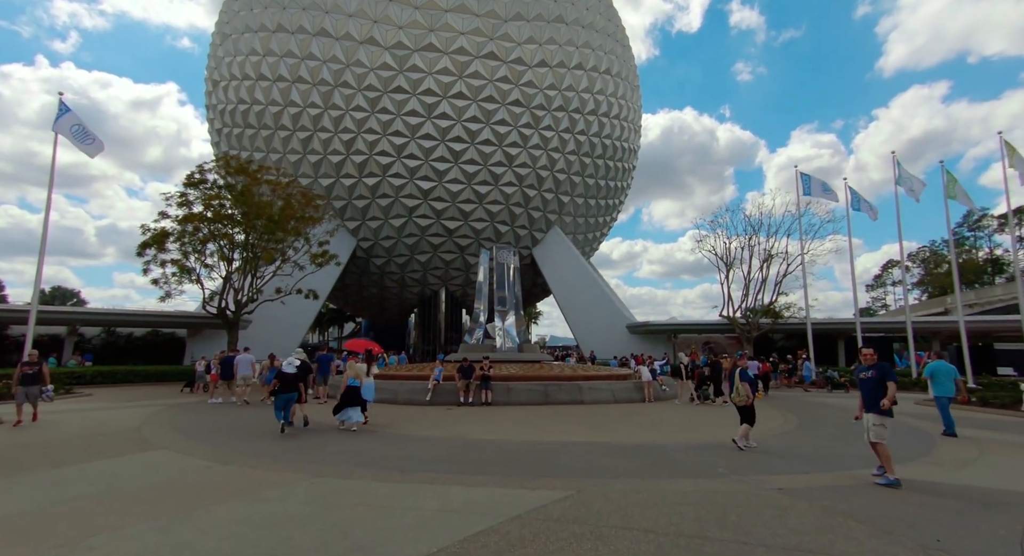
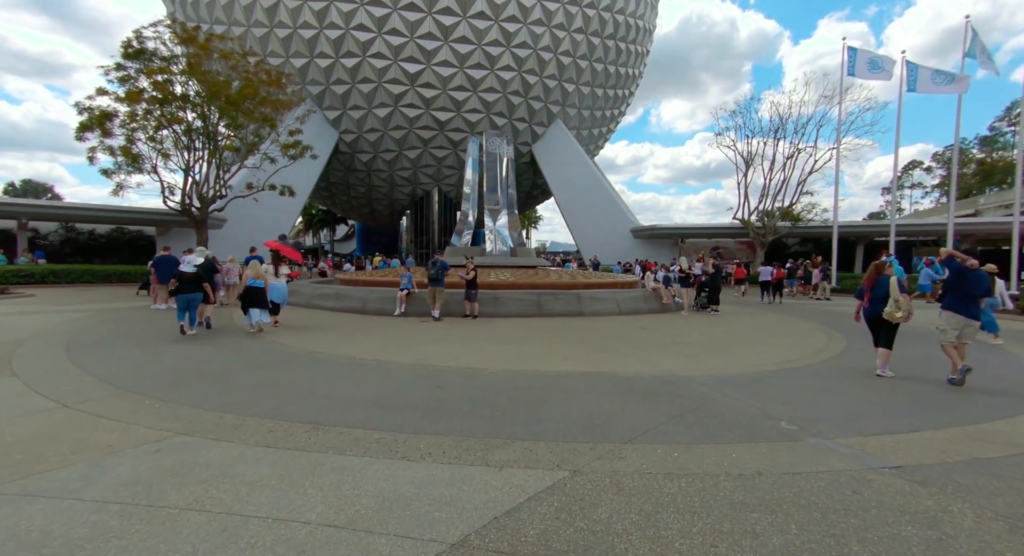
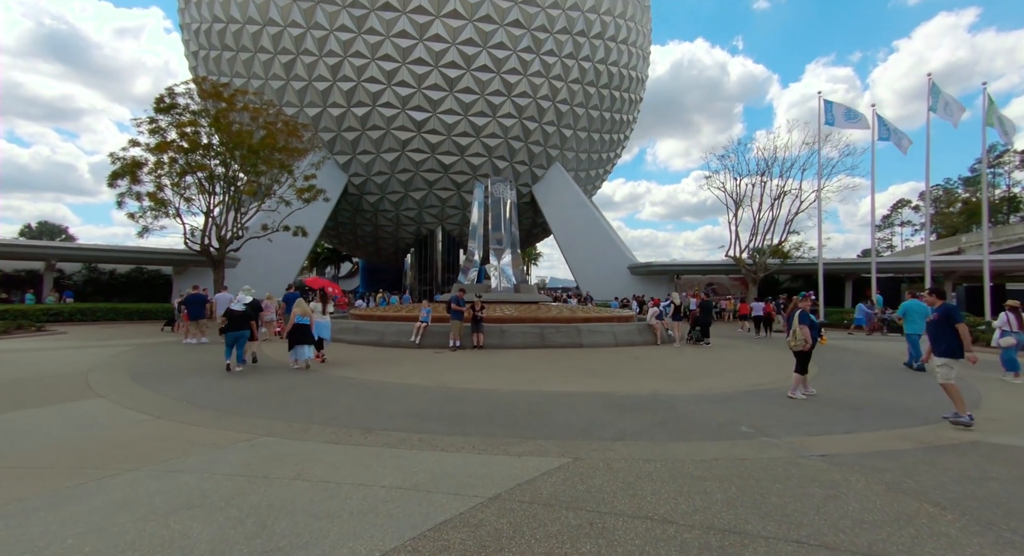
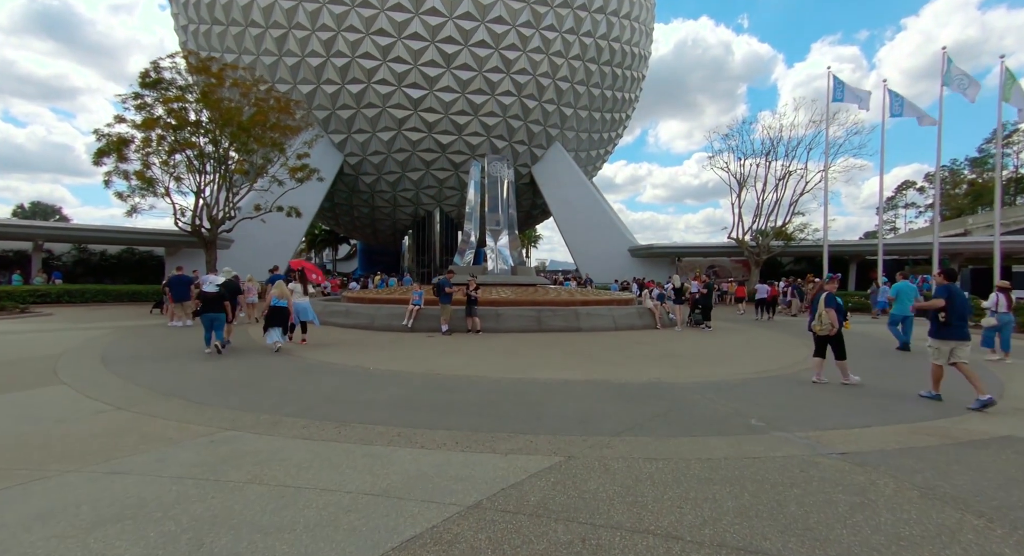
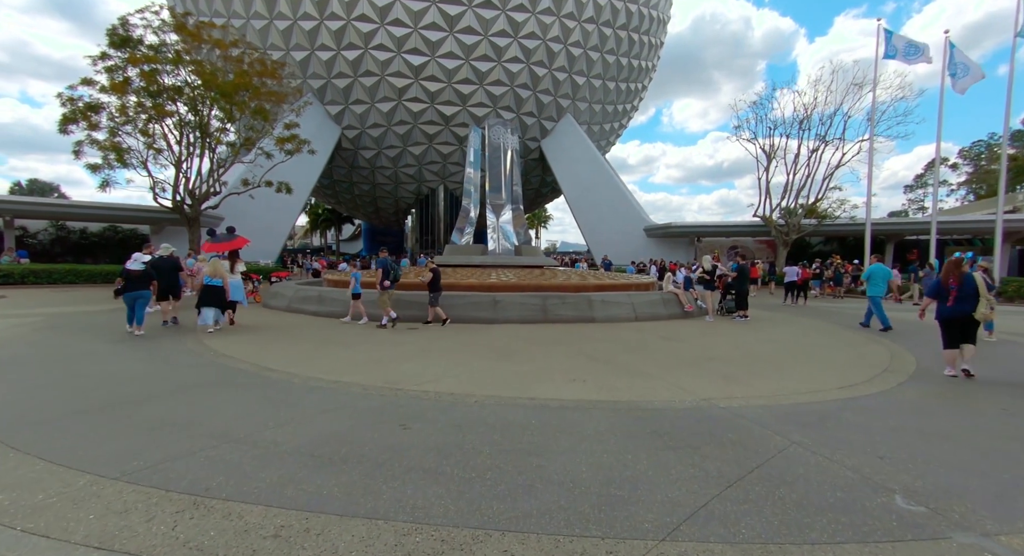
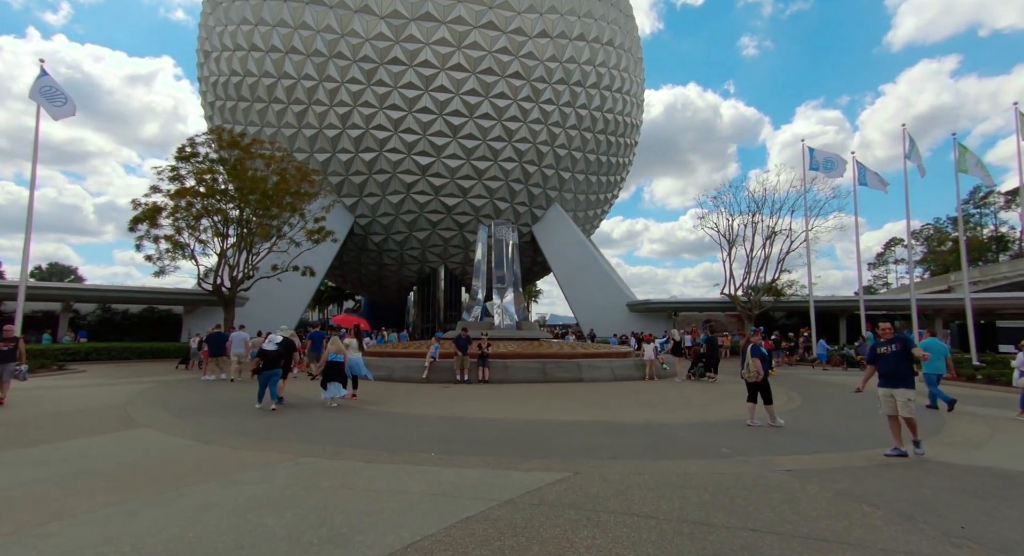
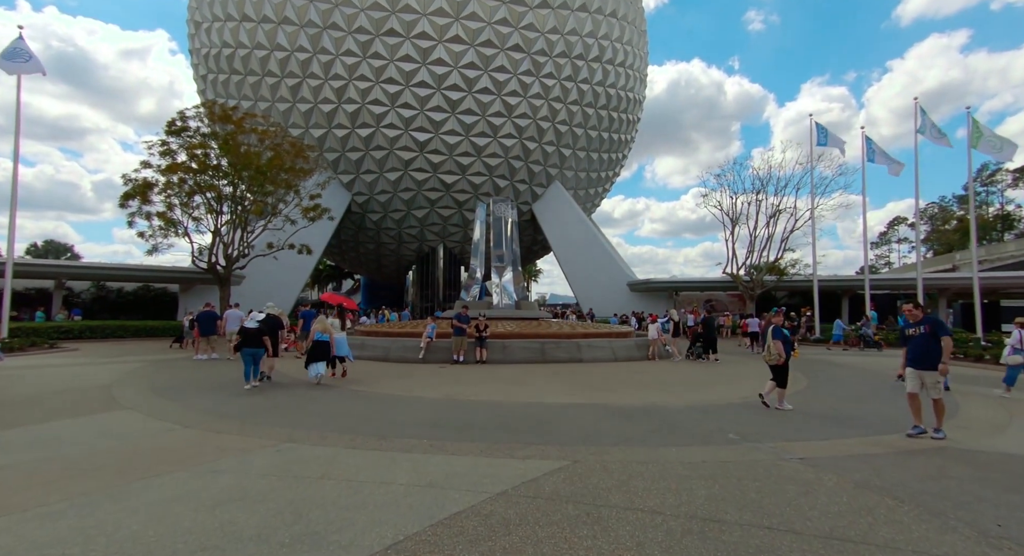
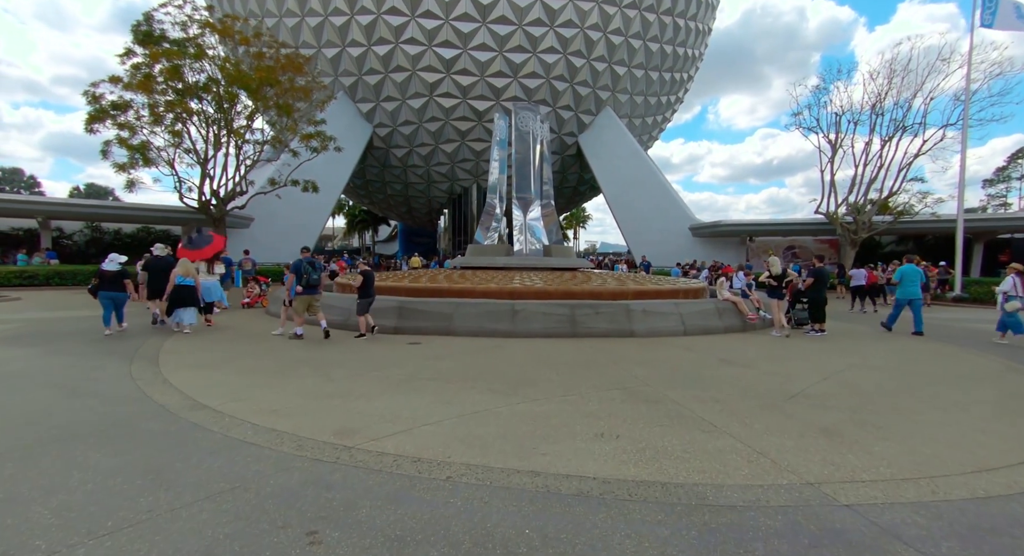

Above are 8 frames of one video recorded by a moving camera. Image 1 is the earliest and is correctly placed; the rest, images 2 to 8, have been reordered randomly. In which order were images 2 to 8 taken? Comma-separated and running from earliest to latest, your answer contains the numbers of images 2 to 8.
6, 7, 3, 4, 2, 5, 8
